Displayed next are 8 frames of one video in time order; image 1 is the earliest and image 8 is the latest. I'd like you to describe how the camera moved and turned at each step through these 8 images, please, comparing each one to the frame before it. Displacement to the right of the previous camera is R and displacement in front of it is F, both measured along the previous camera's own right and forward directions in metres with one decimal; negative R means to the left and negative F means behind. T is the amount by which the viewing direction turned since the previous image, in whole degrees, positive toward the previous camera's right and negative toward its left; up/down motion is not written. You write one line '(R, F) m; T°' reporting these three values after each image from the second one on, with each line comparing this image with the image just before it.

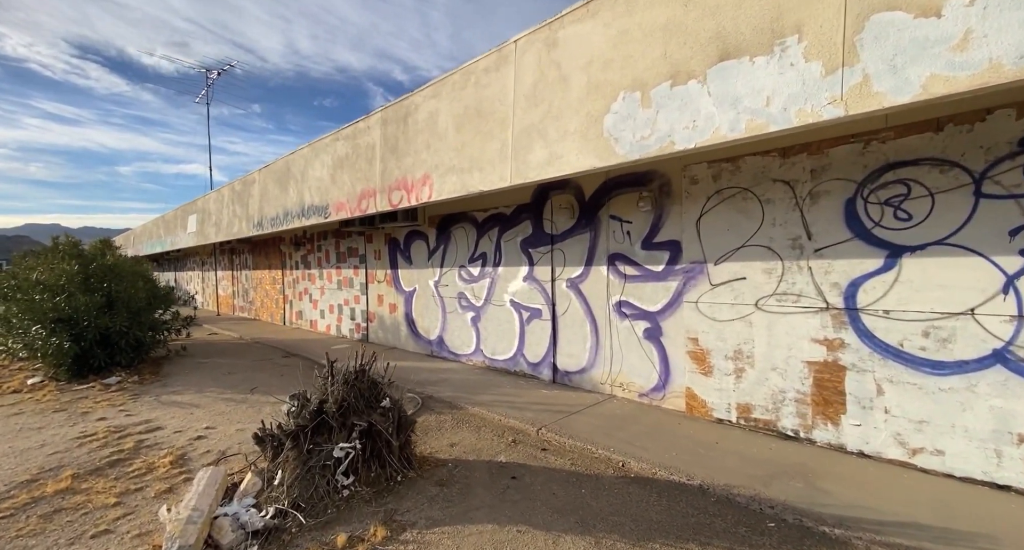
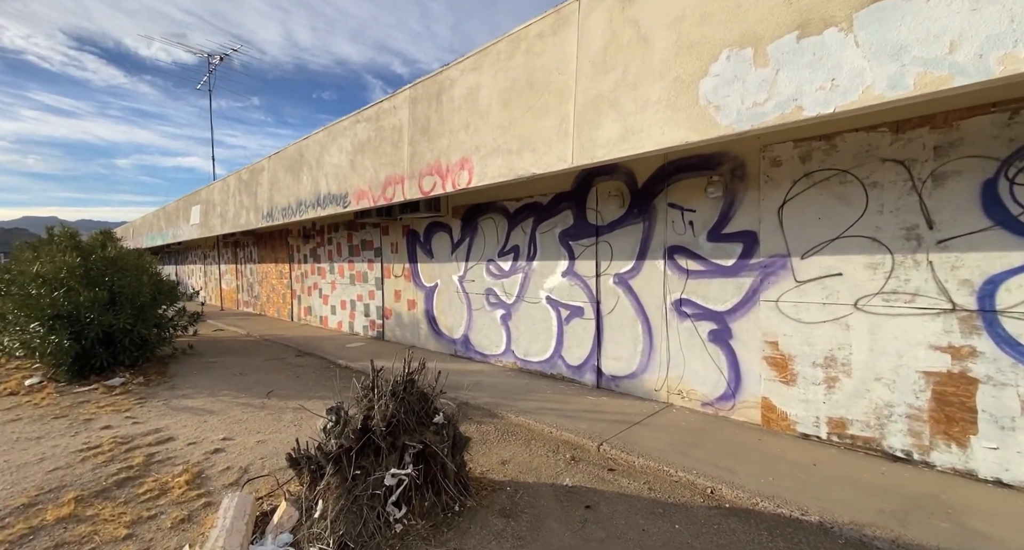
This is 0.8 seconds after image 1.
(-0.5, +0.5) m; 0°
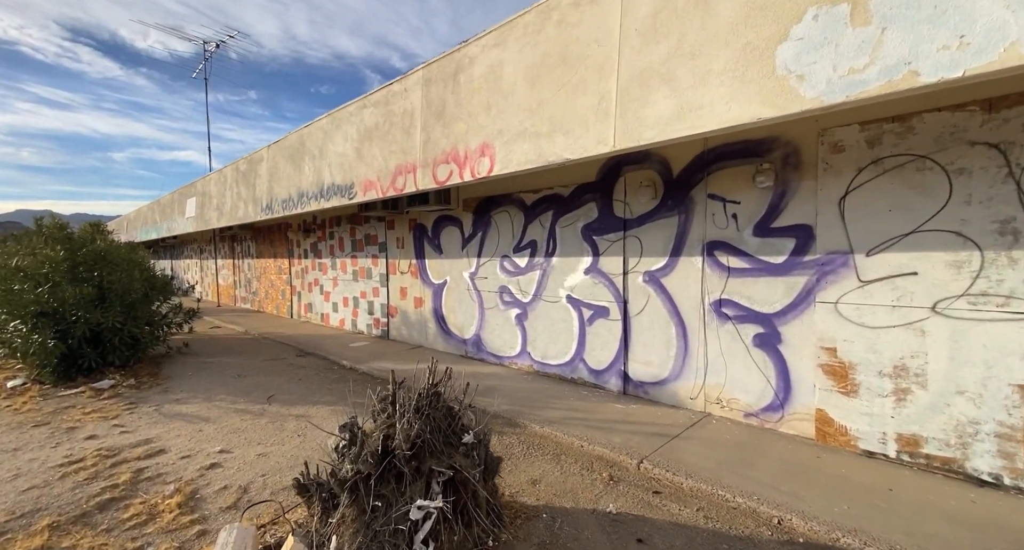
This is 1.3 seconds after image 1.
(-0.2, +0.4) m; 0°
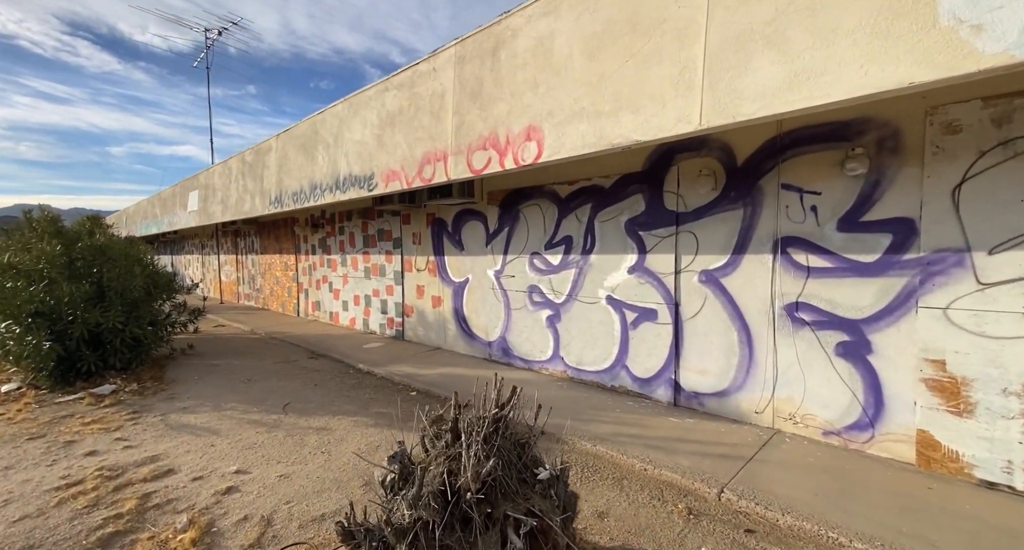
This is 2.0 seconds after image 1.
(-0.4, +0.4) m; 0°
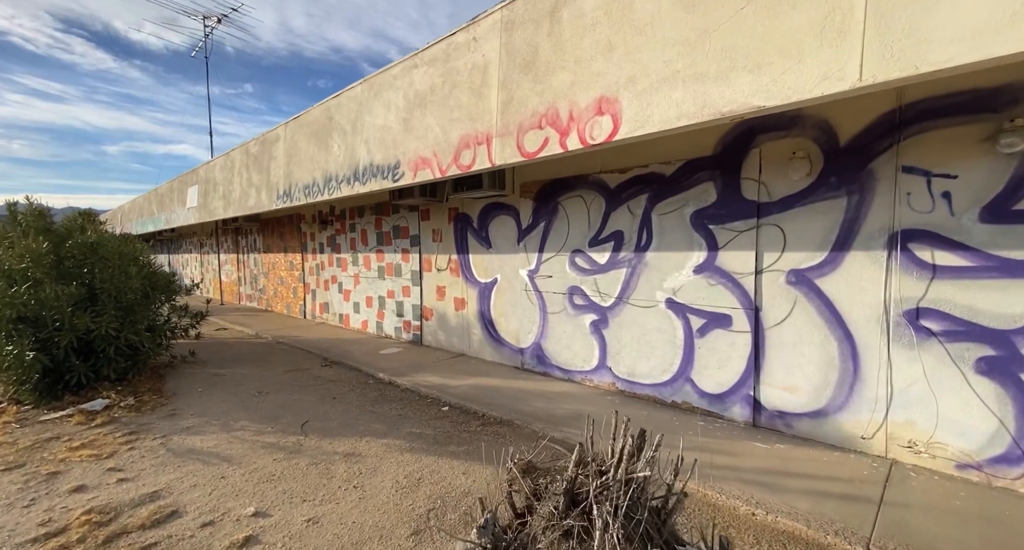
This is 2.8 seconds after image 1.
(-0.5, +0.6) m; 0°
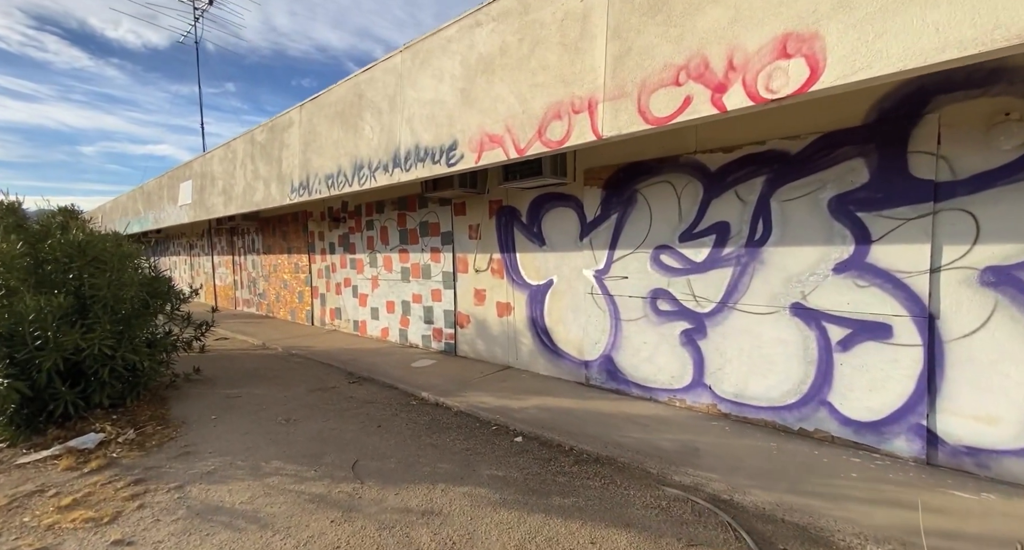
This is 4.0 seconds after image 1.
(-0.8, +0.8) m; +1°
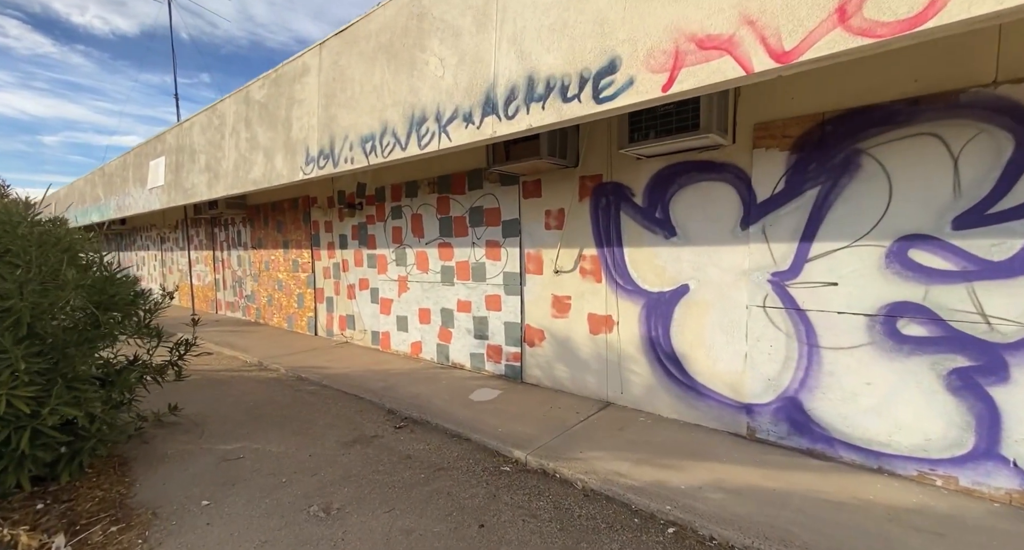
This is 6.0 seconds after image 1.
(-1.2, +1.6) m; +2°
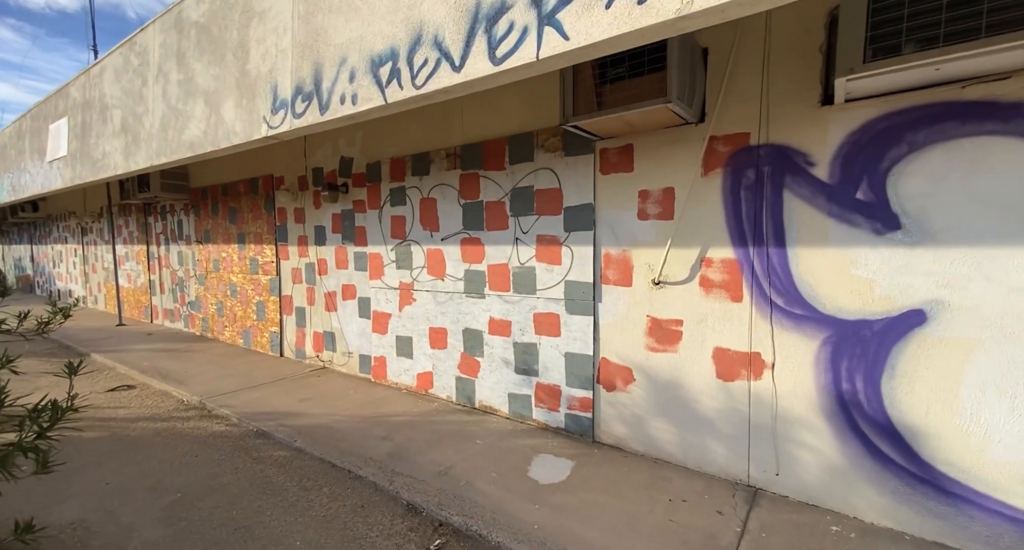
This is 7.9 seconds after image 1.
(-0.8, +1.7) m; +4°
